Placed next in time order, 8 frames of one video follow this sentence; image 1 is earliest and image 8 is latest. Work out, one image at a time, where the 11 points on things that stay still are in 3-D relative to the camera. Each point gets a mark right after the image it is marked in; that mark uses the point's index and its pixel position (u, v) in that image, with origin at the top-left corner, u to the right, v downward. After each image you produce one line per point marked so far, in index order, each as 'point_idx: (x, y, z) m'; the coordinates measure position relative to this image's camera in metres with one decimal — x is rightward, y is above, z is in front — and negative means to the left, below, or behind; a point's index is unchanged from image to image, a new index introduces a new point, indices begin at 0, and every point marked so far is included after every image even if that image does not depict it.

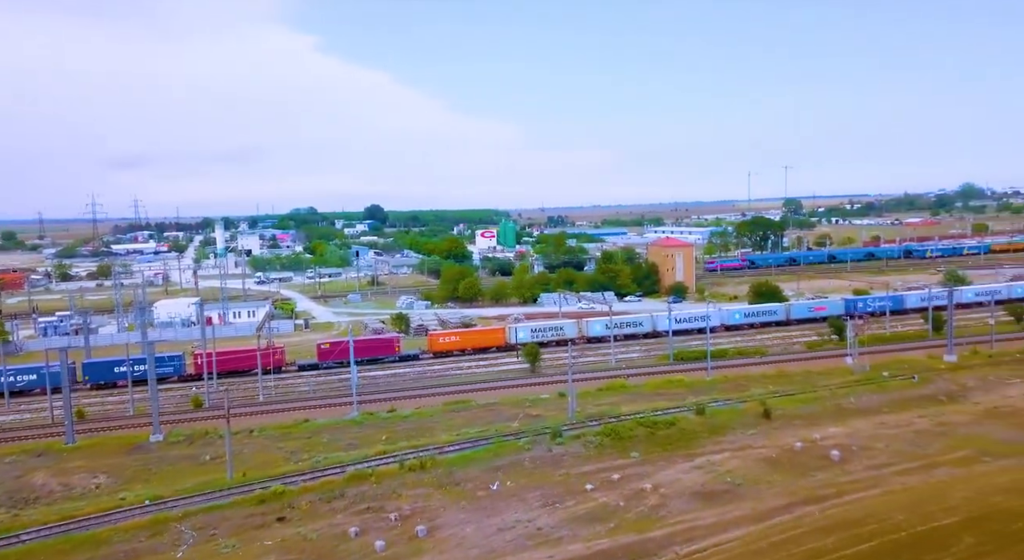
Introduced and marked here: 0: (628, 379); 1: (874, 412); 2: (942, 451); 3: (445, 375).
0: (+2.8, -2.4, +19.7) m
1: (+8.0, -2.9, +18.1) m
2: (+8.1, -3.2, +15.4) m
3: (-1.5, -2.2, +18.9) m
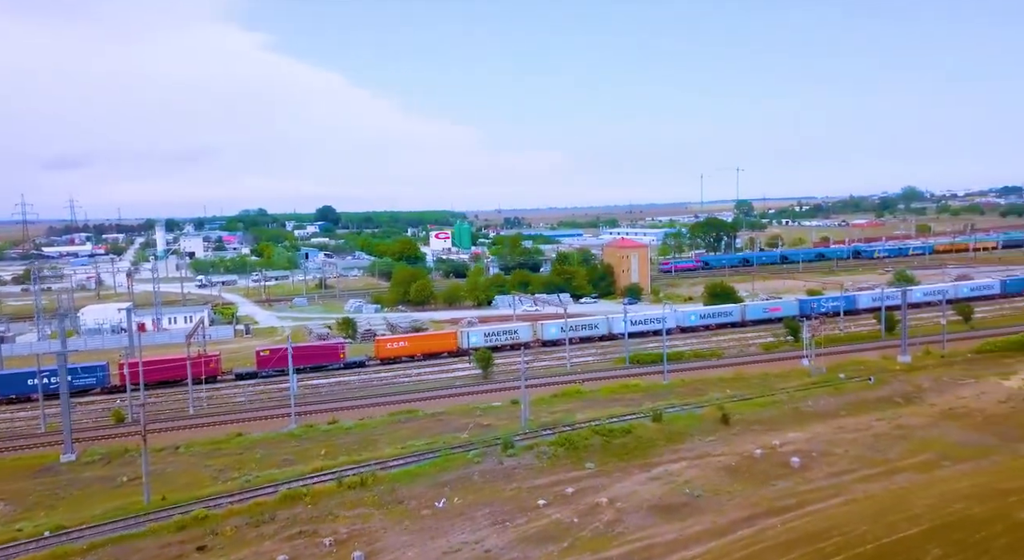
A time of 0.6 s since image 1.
0: (+1.7, -2.4, +19.1) m
1: (+7.0, -3.0, +17.8) m
2: (+7.2, -3.3, +15.1) m
3: (-2.6, -2.3, +18.1) m
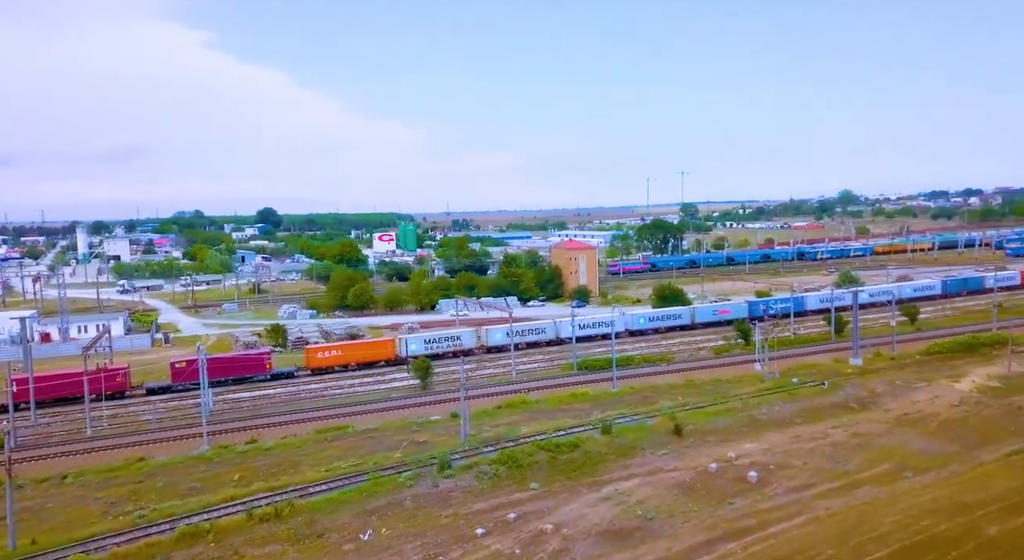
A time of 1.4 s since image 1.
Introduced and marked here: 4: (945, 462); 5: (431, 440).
0: (+0.4, -2.5, +18.0) m
1: (+5.7, -3.0, +17.0) m
2: (+6.1, -3.3, +14.4) m
3: (-3.9, -2.4, +16.7) m
4: (+7.9, -3.3, +14.9) m
5: (-1.4, -2.7, +14.0) m
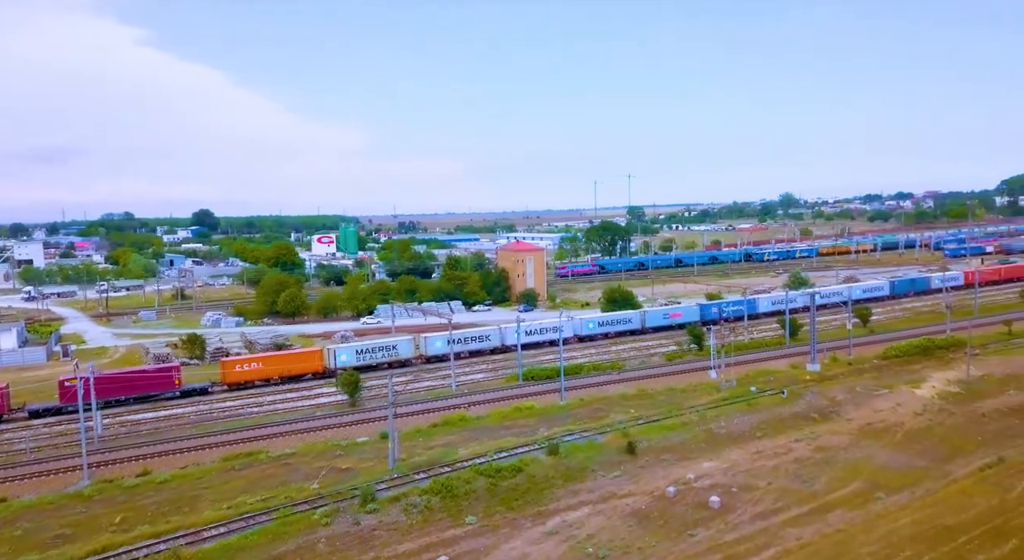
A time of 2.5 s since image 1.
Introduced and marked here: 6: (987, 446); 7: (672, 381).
0: (-0.9, -2.6, +16.5) m
1: (+4.6, -3.0, +15.8) m
2: (+5.1, -3.3, +13.2) m
3: (-5.0, -2.5, +14.9) m
4: (+6.8, -3.4, +13.9) m
5: (-2.4, -2.8, +12.4) m
6: (+9.4, -3.3, +16.1) m
7: (+3.9, -2.4, +19.8) m
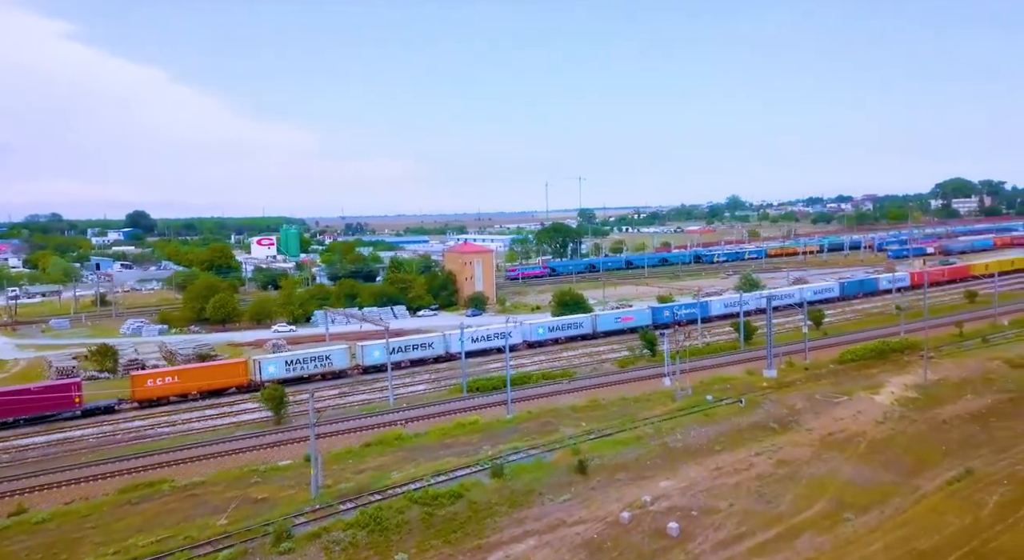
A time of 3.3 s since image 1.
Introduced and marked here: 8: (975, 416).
0: (-2.0, -2.7, +15.1) m
1: (+3.5, -3.1, +14.8) m
2: (+4.2, -3.4, +12.2) m
3: (-6.0, -2.6, +13.4) m
4: (+5.9, -3.4, +13.0) m
5: (-3.2, -2.9, +11.0) m
6: (+8.3, -3.3, +15.4) m
7: (+2.6, -2.5, +18.8) m
8: (+10.5, -3.1, +18.5) m
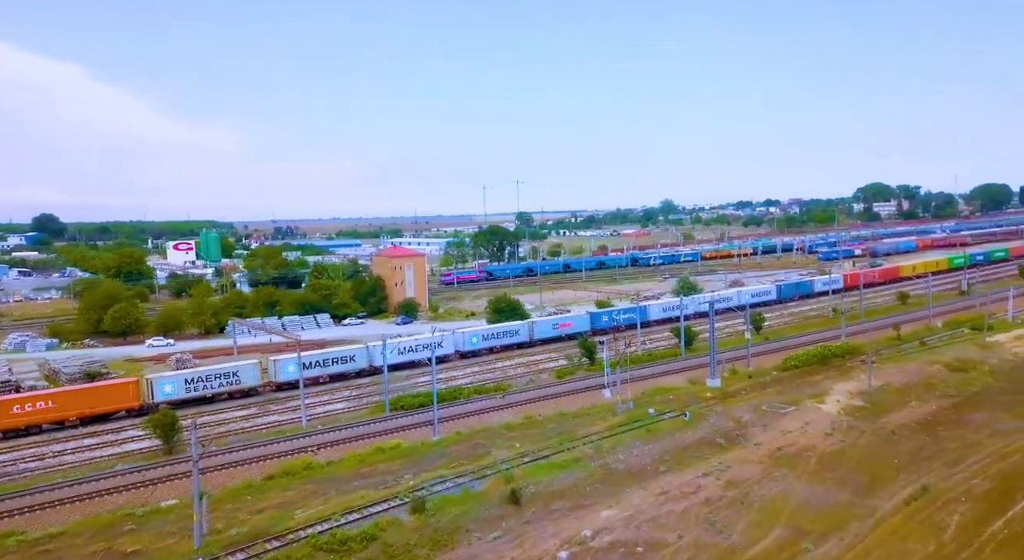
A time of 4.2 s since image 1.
0: (-3.2, -2.8, +13.5) m
1: (+2.3, -3.2, +13.6) m
2: (+3.2, -3.5, +11.0) m
3: (-7.1, -2.7, +11.4) m
4: (+4.8, -3.5, +12.0) m
5: (-4.1, -3.0, +9.3) m
6: (+7.0, -3.4, +14.5) m
7: (+1.1, -2.7, +17.5) m
8: (+9.0, -3.1, +17.8) m
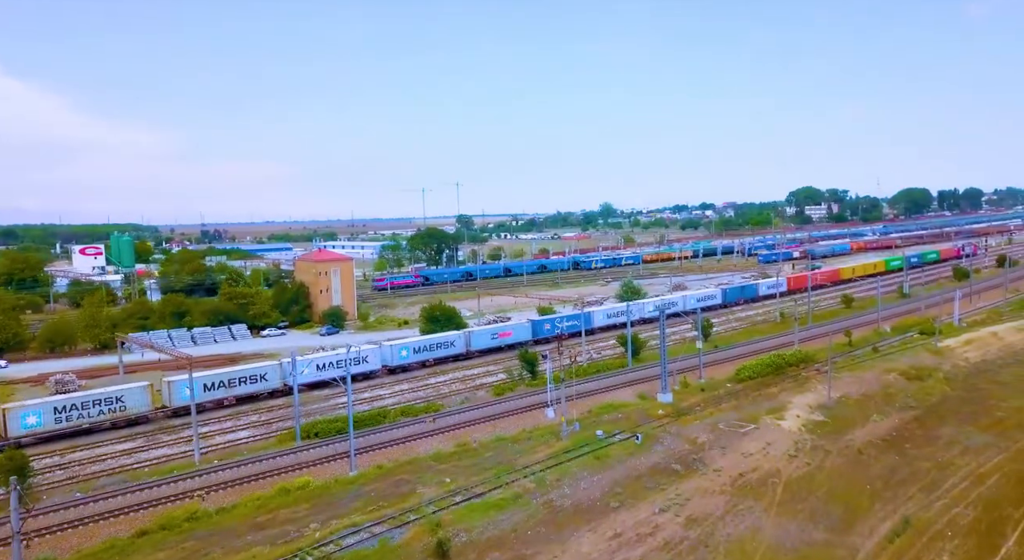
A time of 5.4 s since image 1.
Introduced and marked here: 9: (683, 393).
0: (-4.2, -3.0, +11.3) m
1: (+1.3, -3.3, +11.8) m
2: (+2.4, -3.6, +9.3) m
3: (-7.9, -2.9, +9.0) m
4: (+3.9, -3.6, +10.4) m
5: (-4.8, -3.2, +7.0) m
6: (+5.9, -3.5, +13.1) m
7: (-0.2, -2.8, +15.6) m
8: (+7.6, -3.2, +16.5) m
9: (+4.0, -2.7, +19.2) m
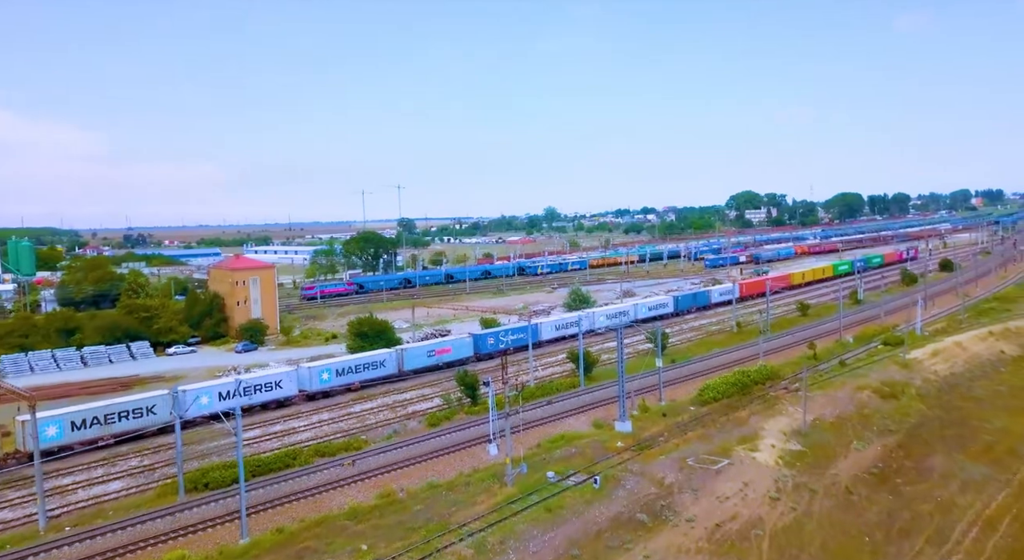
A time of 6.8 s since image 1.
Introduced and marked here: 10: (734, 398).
0: (-4.9, -3.2, +8.6) m
1: (+0.5, -3.6, +9.4) m
2: (+1.8, -3.8, +7.0) m
3: (-8.5, -3.1, +6.0) m
4: (+3.2, -3.8, +8.2) m
5: (-5.3, -3.4, +4.3) m
6: (+5.0, -3.7, +11.0) m
7: (-1.3, -3.0, +13.1) m
8: (+6.5, -3.5, +14.5) m
9: (+2.8, -2.9, +17.0) m
10: (+5.2, -2.8, +19.4) m
